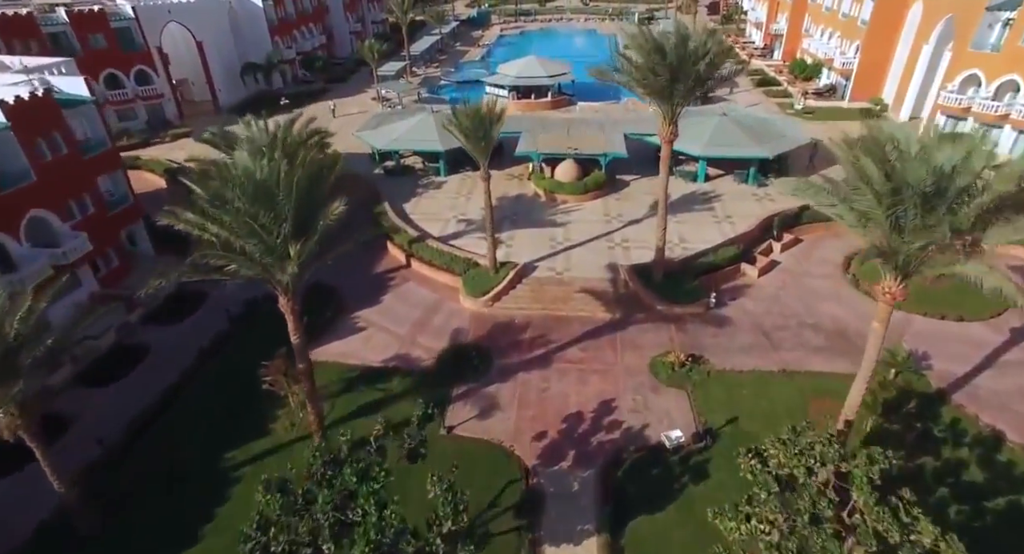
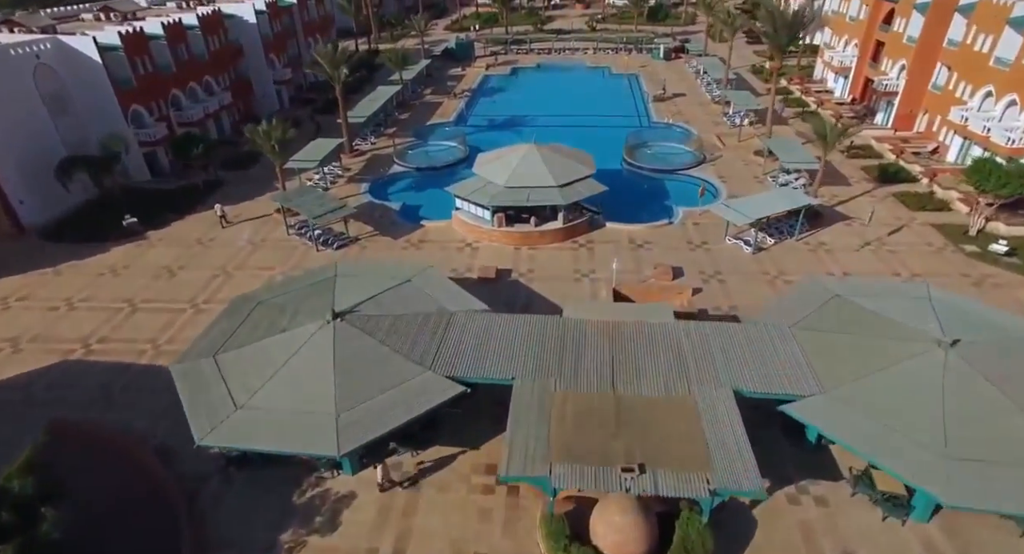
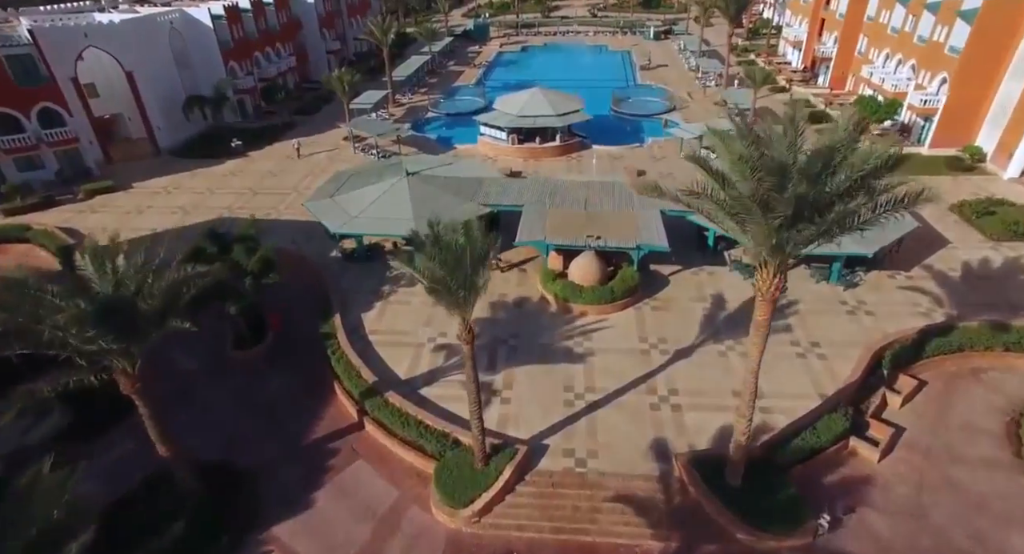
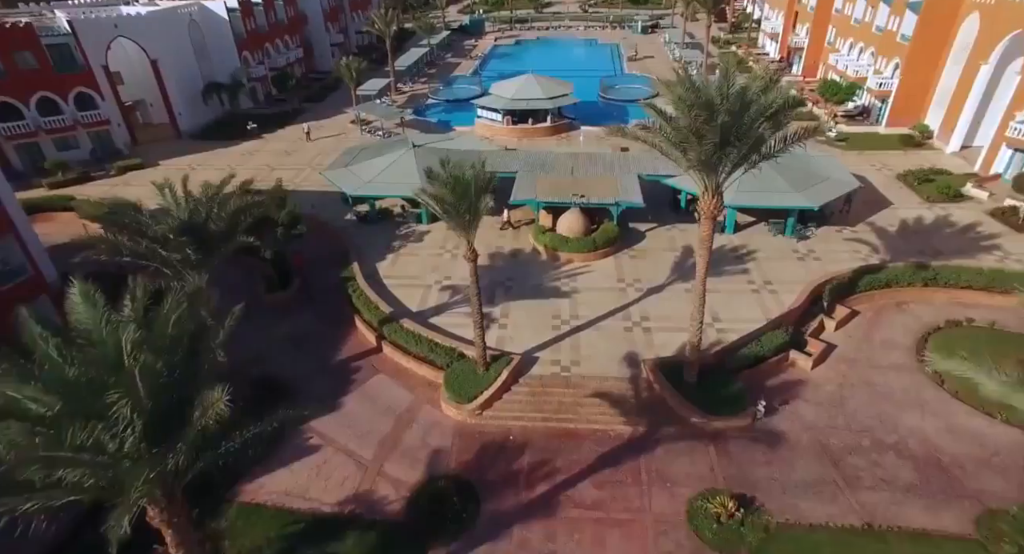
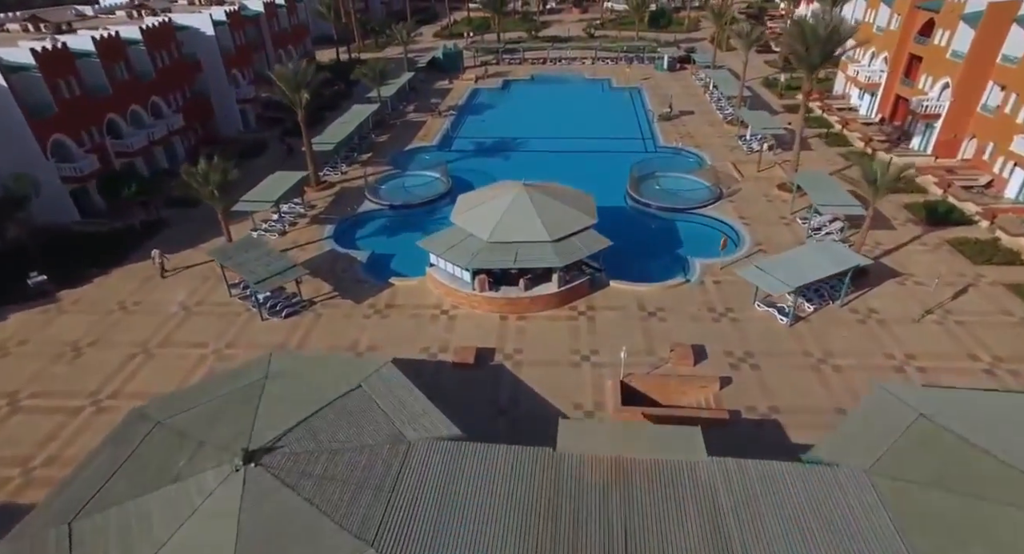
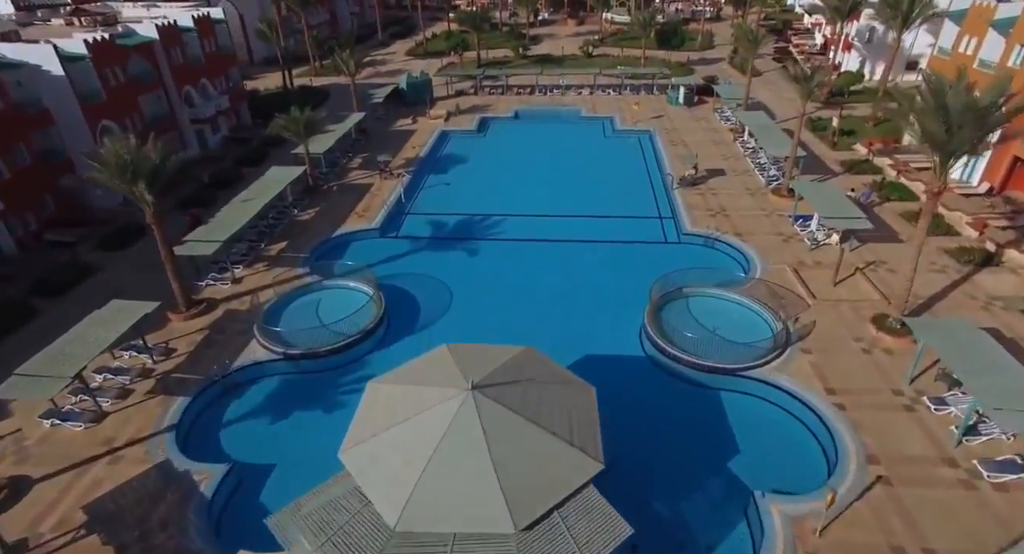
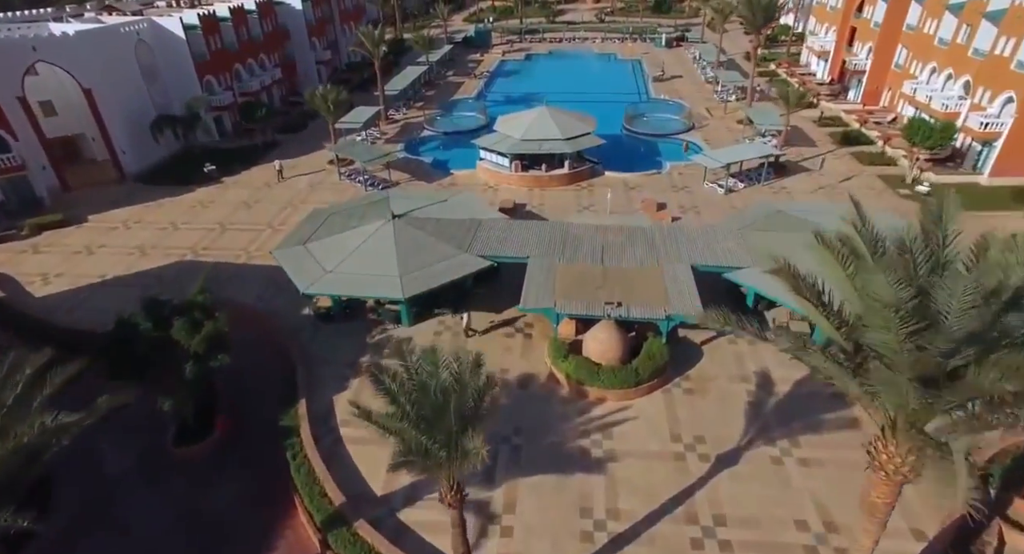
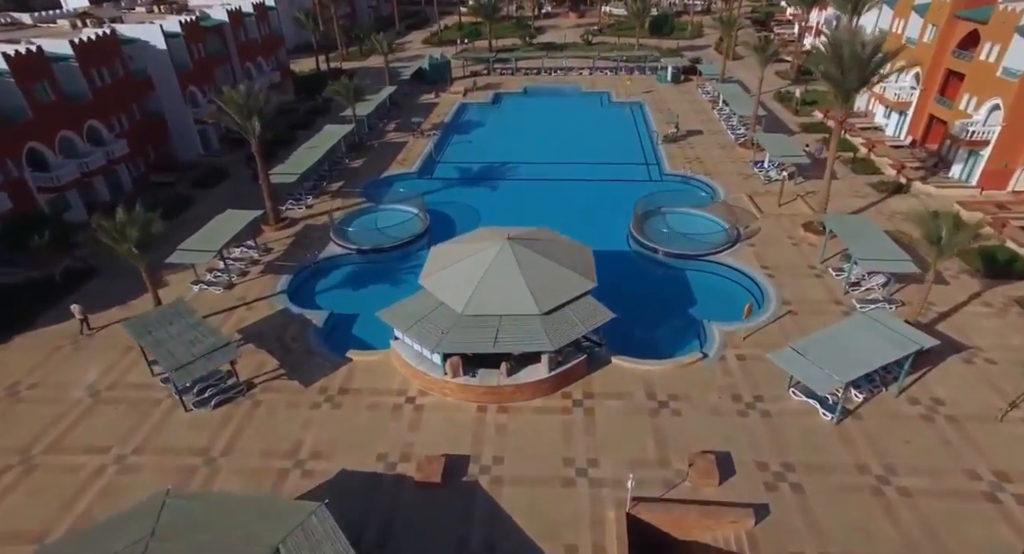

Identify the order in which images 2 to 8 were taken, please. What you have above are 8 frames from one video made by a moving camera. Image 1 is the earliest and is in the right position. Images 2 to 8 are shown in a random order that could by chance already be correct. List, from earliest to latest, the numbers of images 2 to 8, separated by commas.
4, 3, 7, 2, 5, 8, 6
